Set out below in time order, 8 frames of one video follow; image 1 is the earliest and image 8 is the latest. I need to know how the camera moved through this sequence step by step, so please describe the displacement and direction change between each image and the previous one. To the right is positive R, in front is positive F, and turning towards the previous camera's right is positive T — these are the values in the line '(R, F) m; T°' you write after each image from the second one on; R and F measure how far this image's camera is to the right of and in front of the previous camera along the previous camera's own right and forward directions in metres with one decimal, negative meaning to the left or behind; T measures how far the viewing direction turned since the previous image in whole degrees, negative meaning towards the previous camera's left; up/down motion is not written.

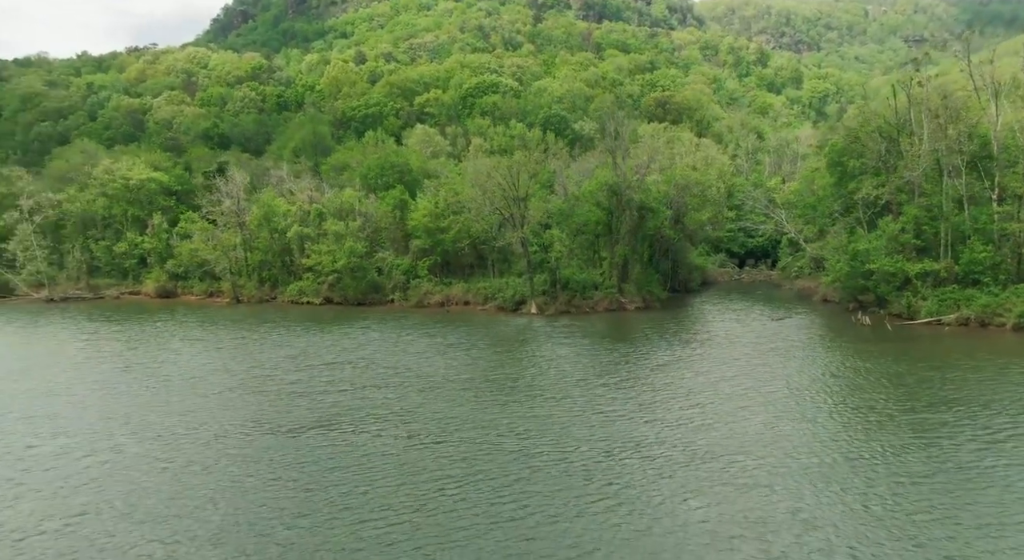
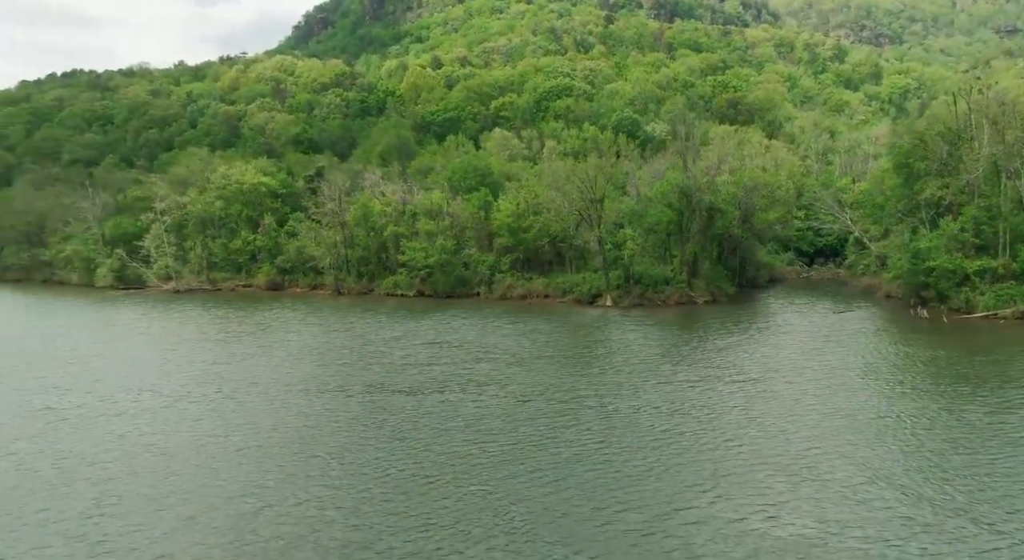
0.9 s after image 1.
(-0.6, -5.6) m; -5°
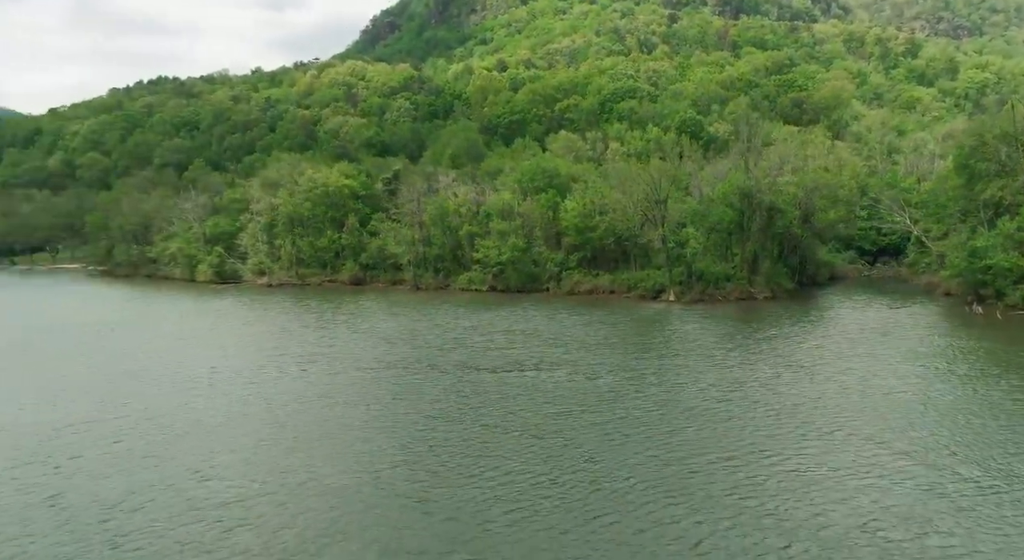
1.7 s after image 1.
(-0.5, -4.5) m; -4°
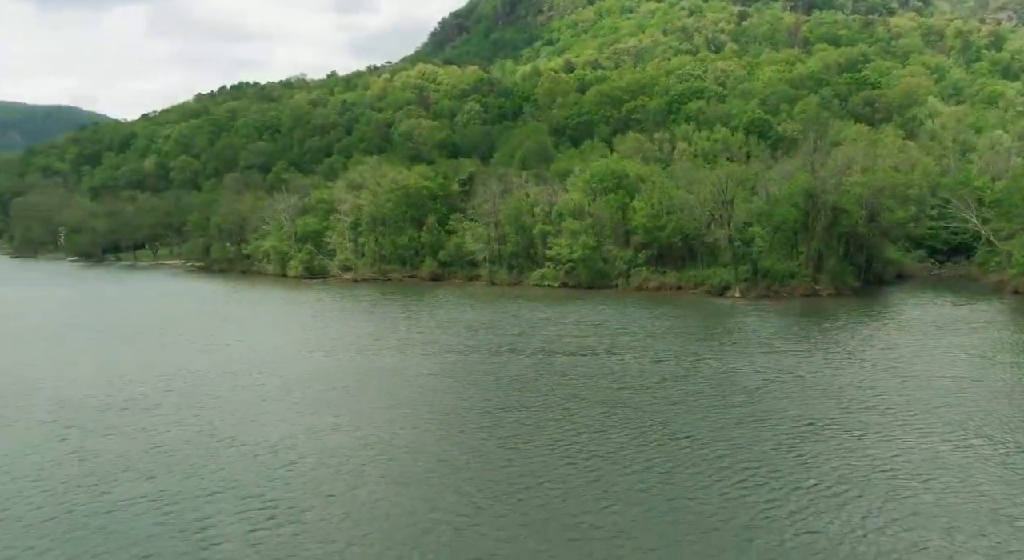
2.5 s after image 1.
(-0.6, -4.1) m; -5°
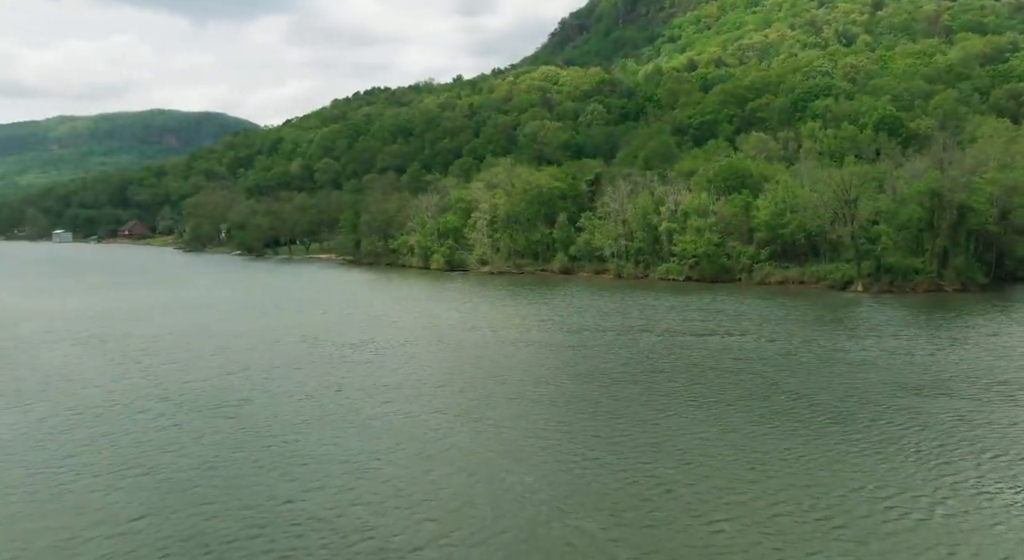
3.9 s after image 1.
(-0.9, -6.4) m; -8°
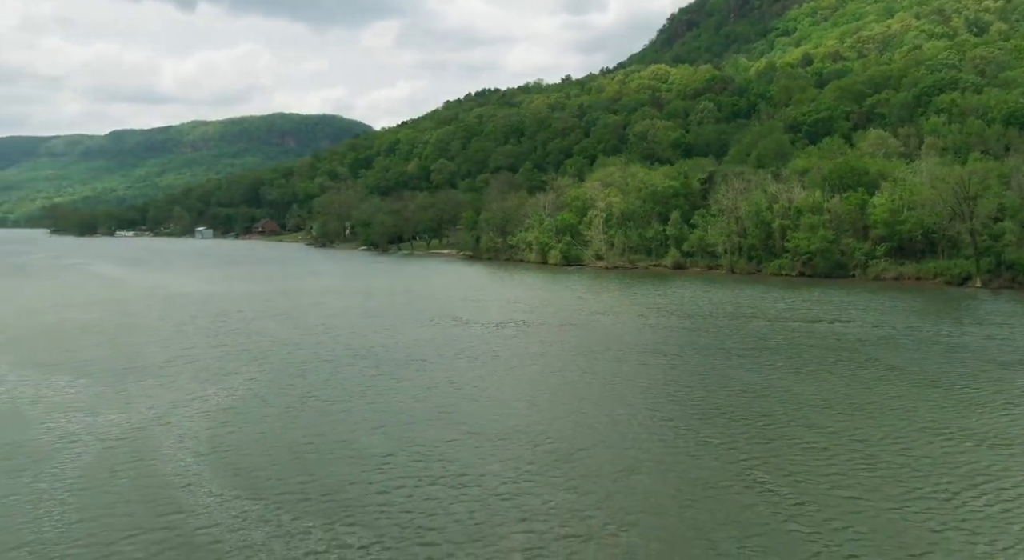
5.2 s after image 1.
(-1.1, -5.3) m; -8°
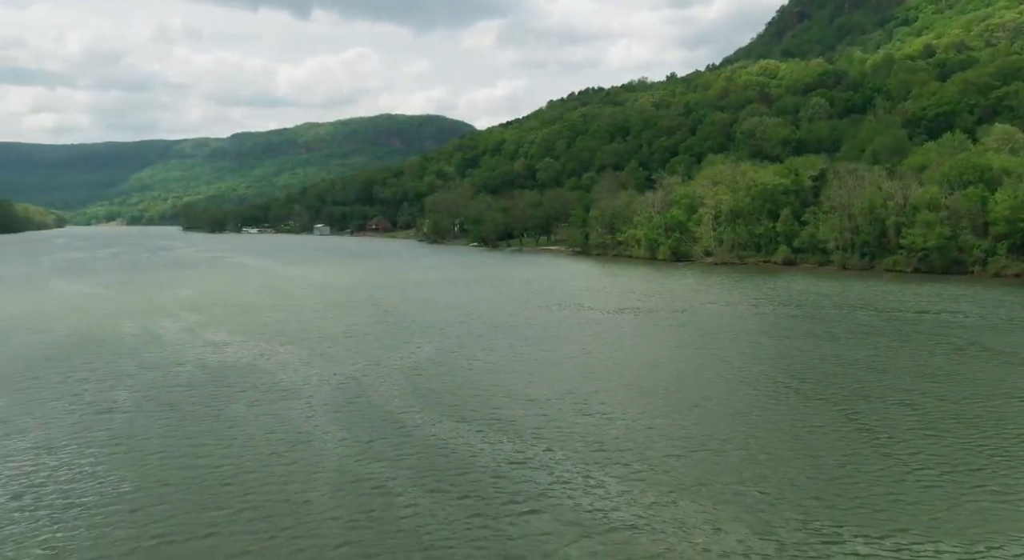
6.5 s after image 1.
(-1.2, -4.6) m; -7°
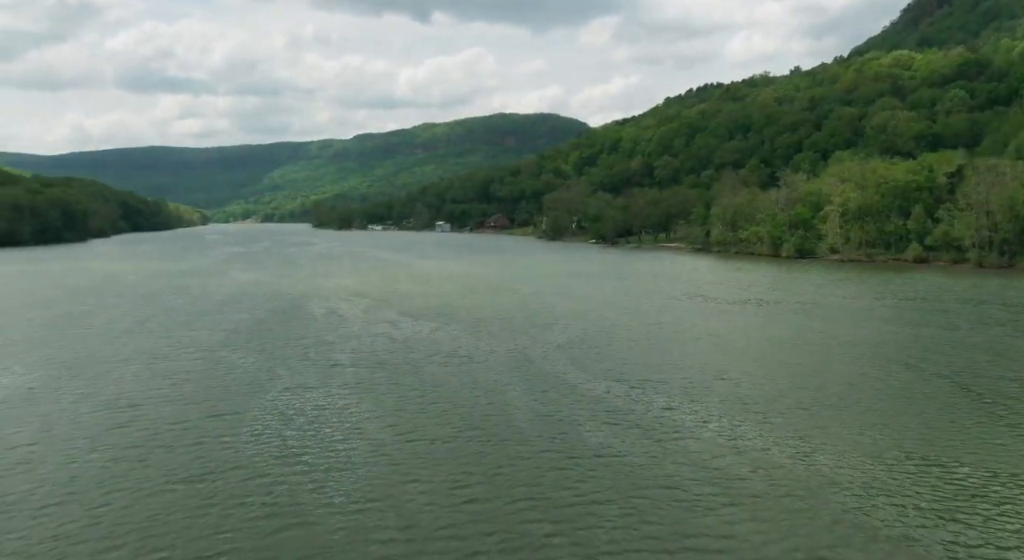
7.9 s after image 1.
(-1.1, -4.1) m; -8°
